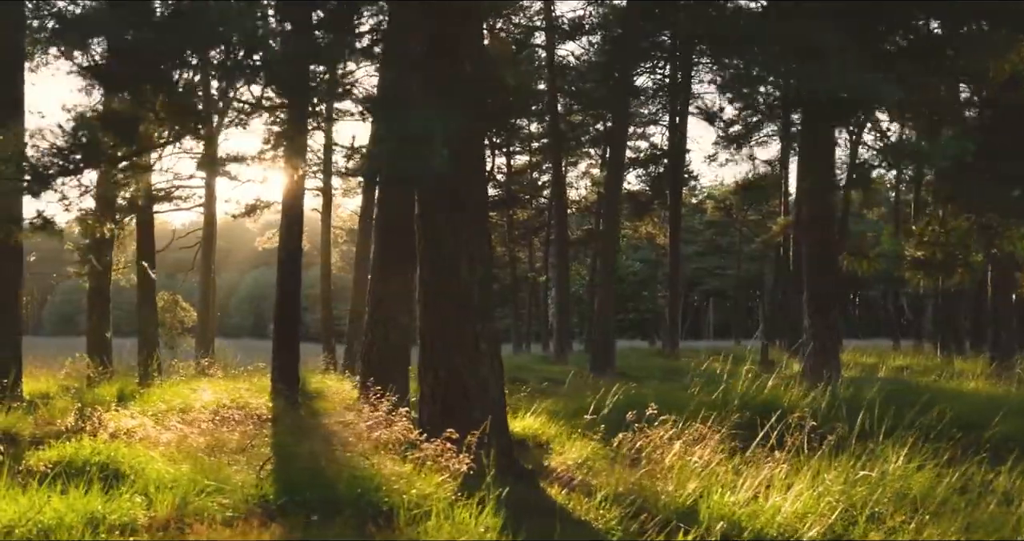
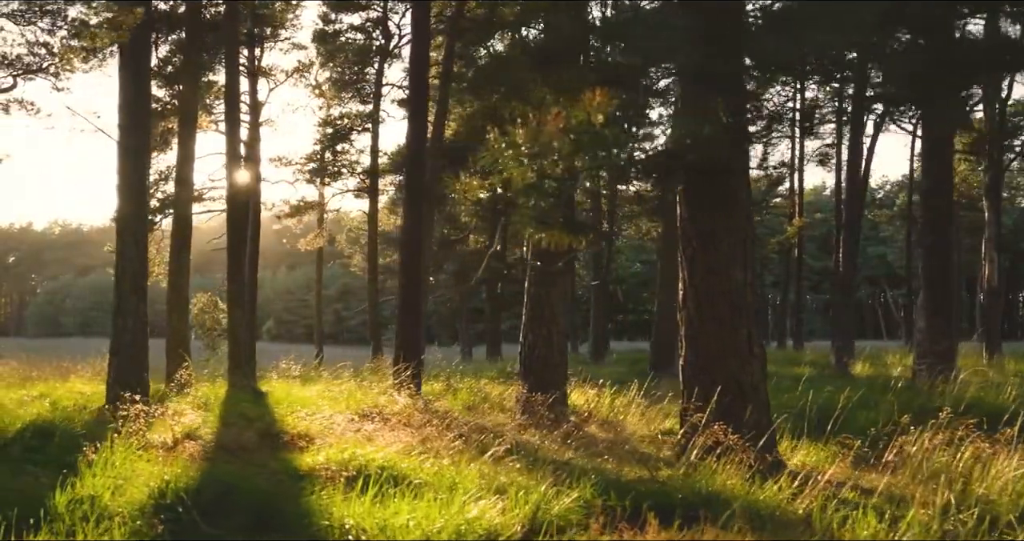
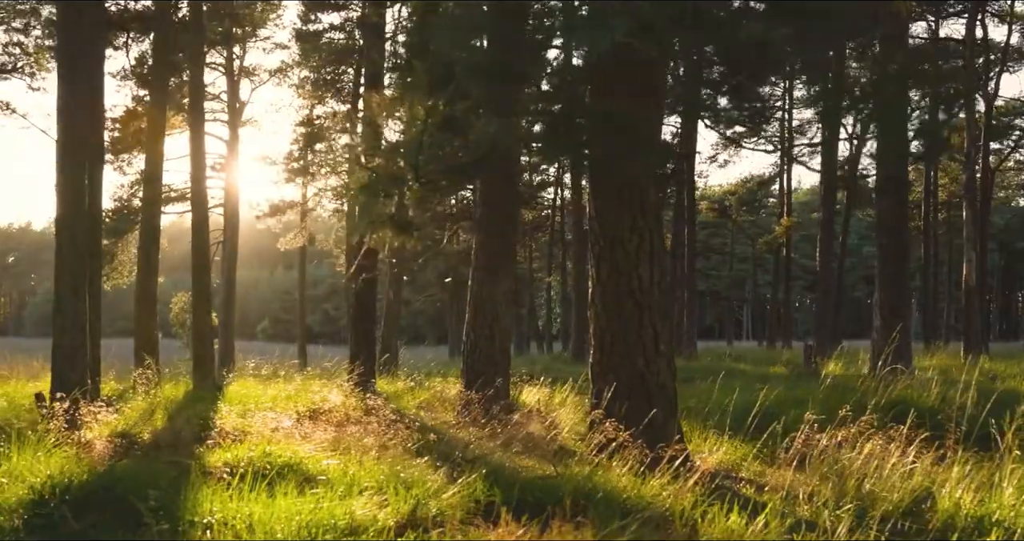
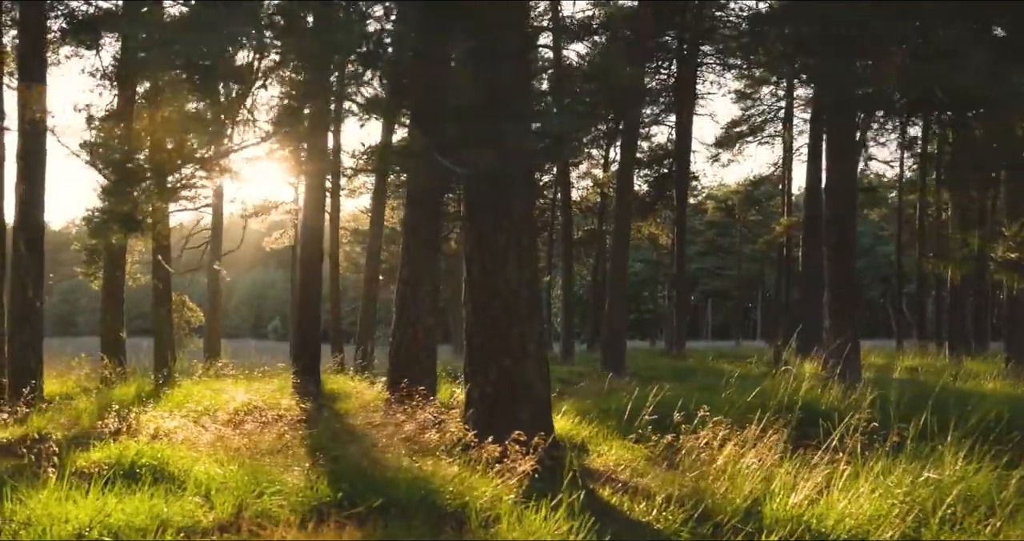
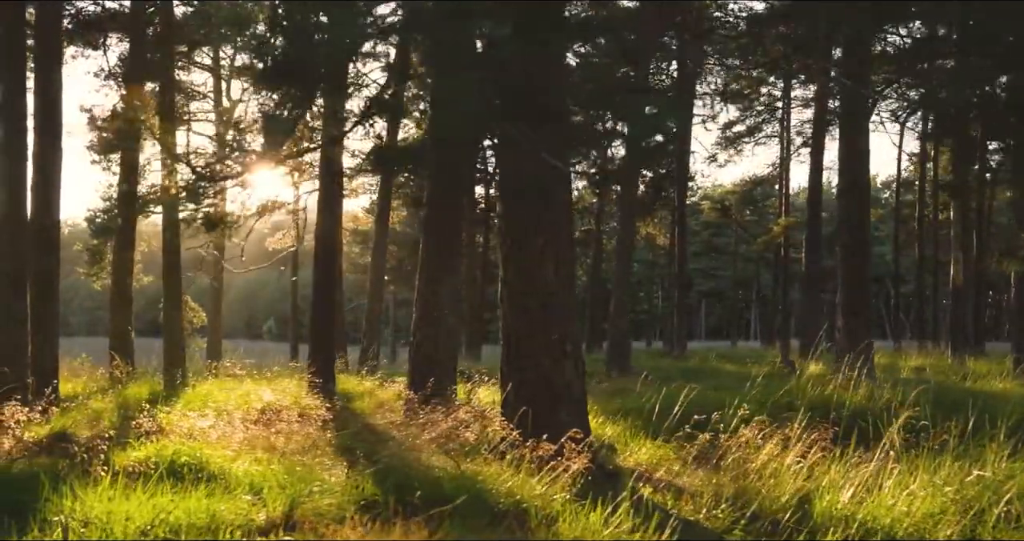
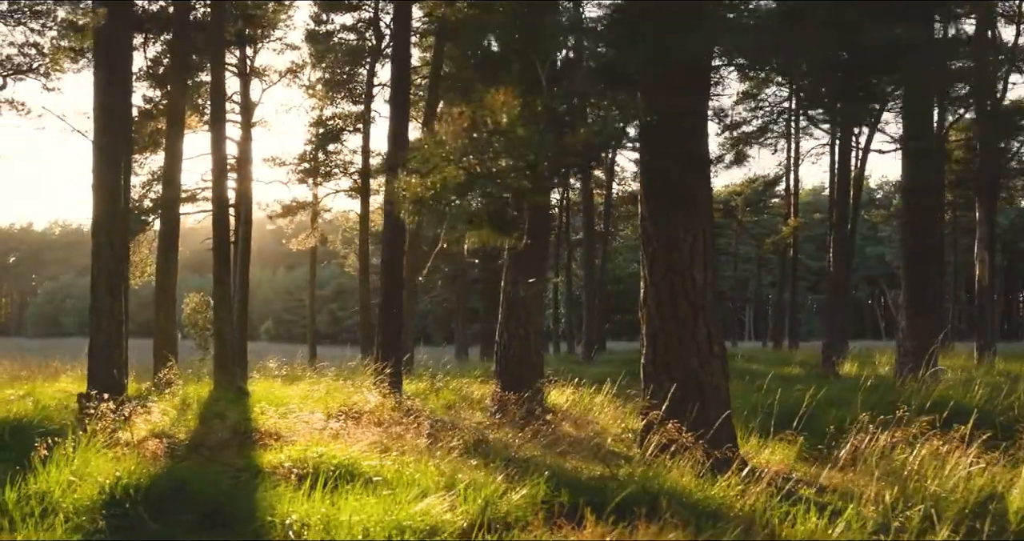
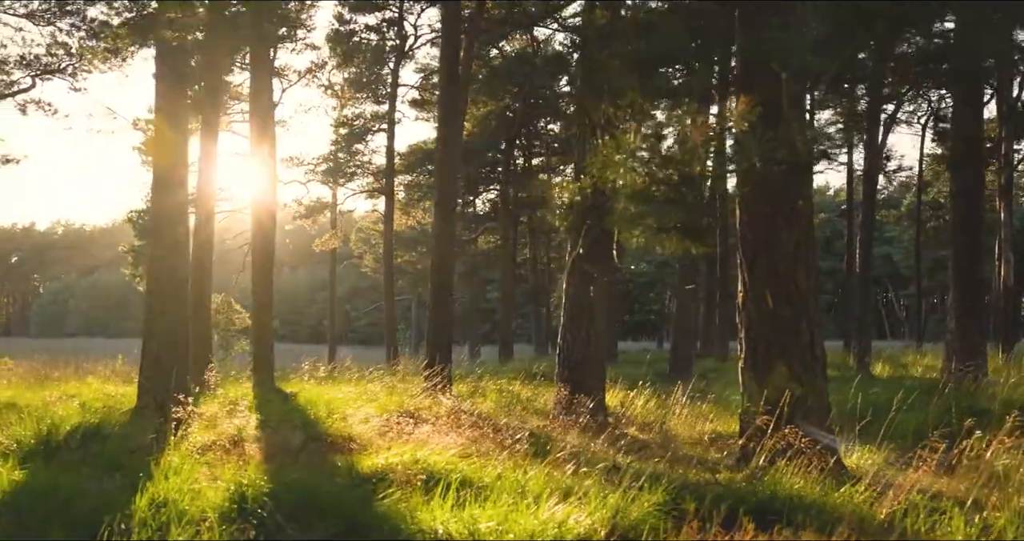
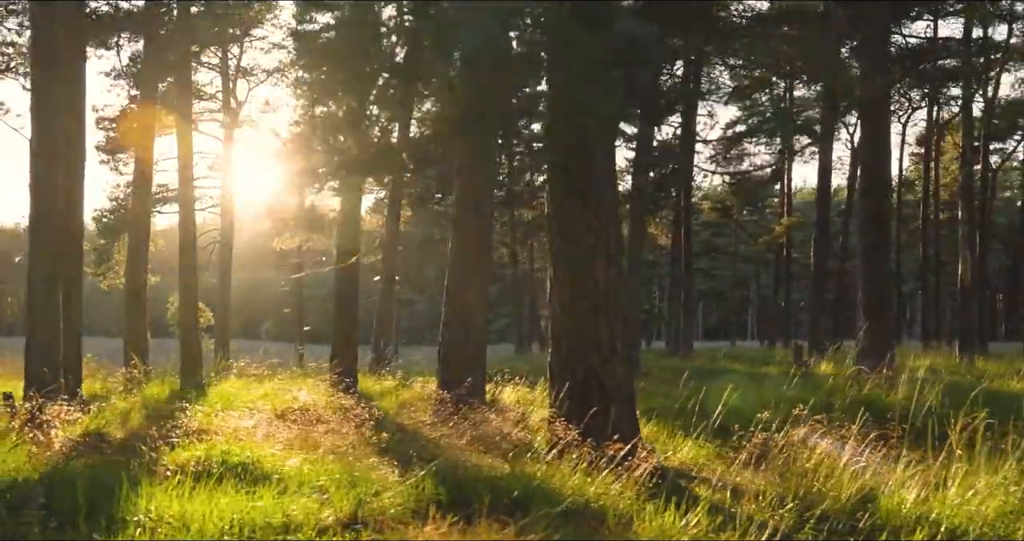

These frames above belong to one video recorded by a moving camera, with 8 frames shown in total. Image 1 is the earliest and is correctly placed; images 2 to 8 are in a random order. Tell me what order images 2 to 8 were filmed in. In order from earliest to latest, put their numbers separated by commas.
4, 5, 8, 3, 6, 2, 7
